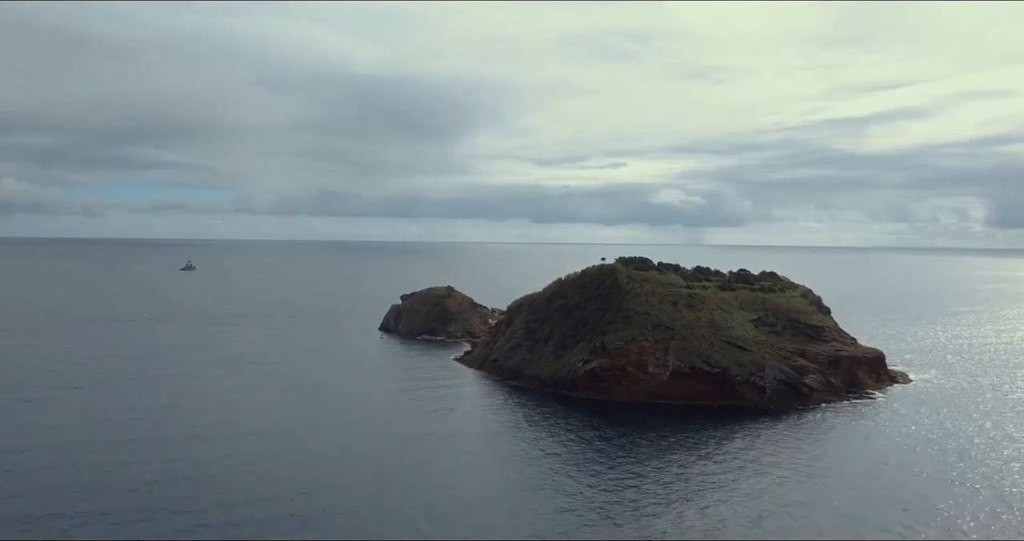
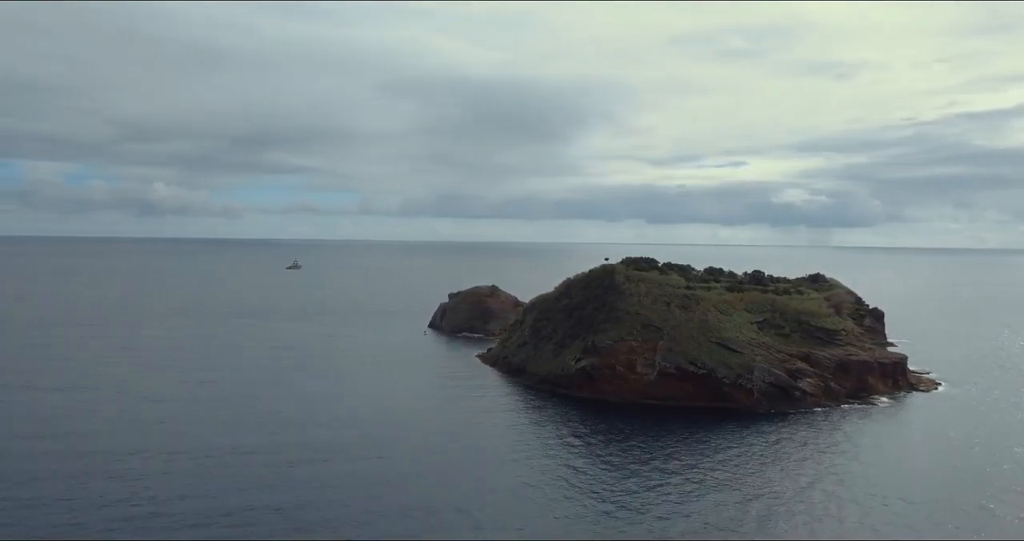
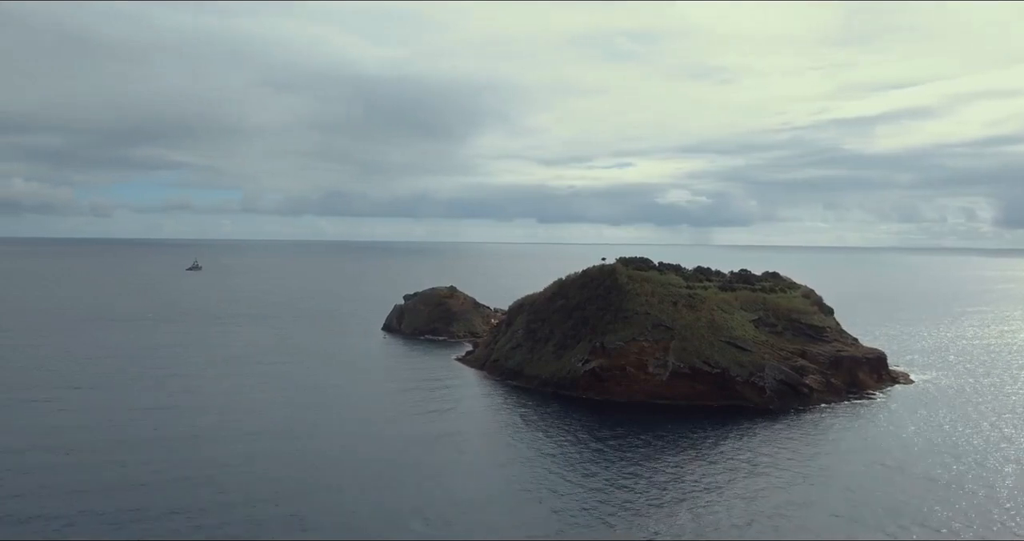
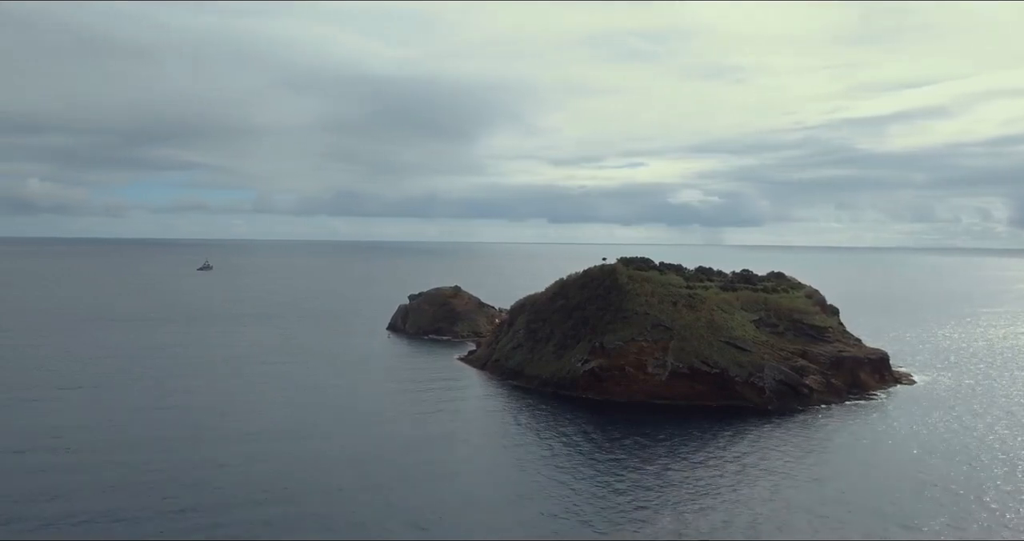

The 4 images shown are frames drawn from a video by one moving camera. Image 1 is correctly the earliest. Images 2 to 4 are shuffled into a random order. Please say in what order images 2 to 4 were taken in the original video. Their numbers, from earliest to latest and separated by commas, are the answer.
3, 4, 2
